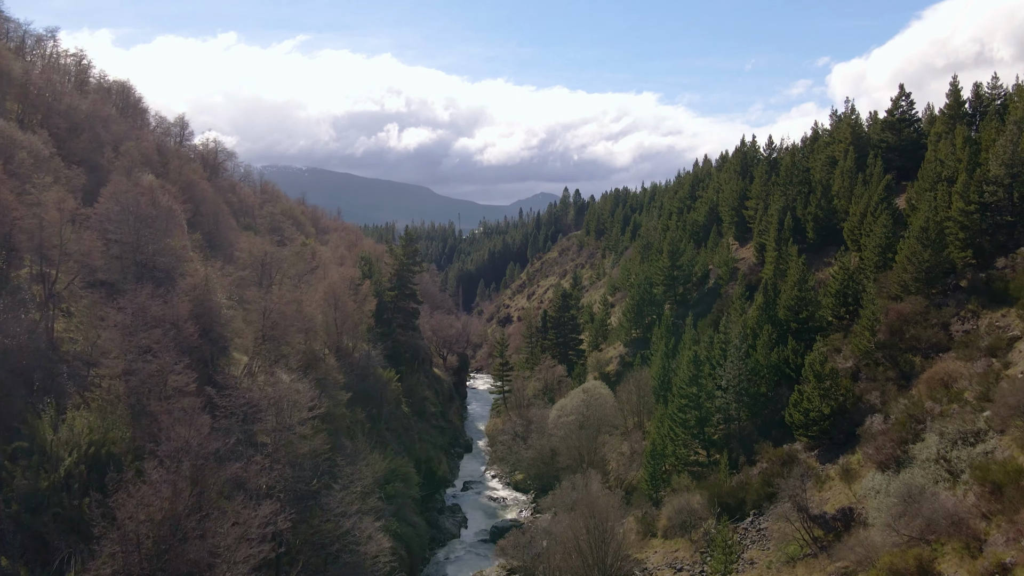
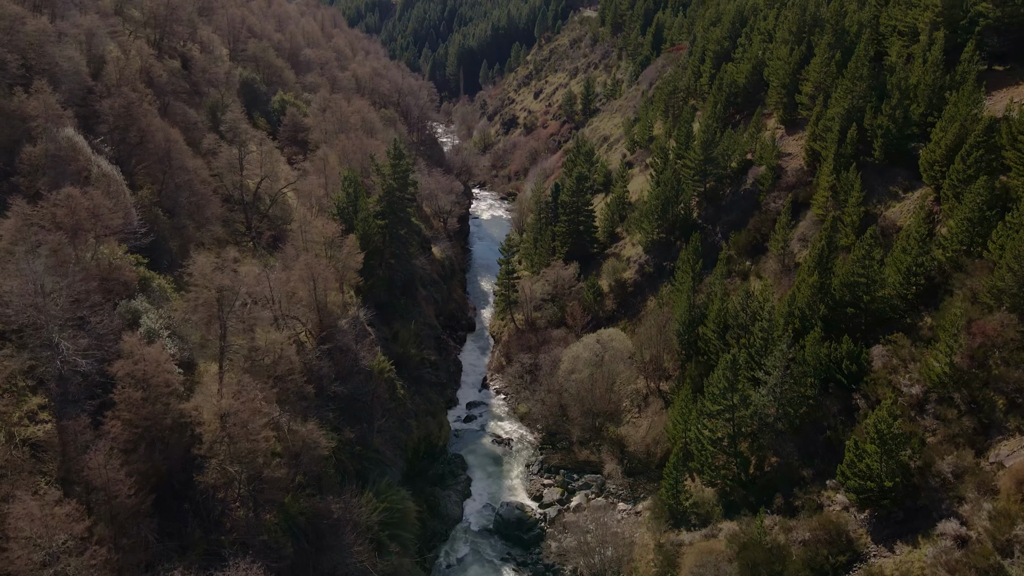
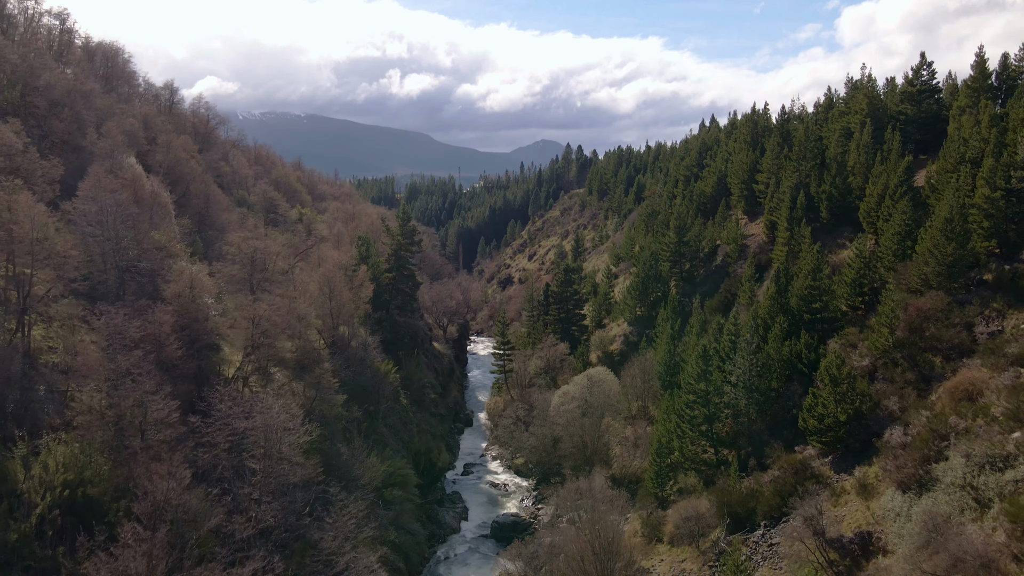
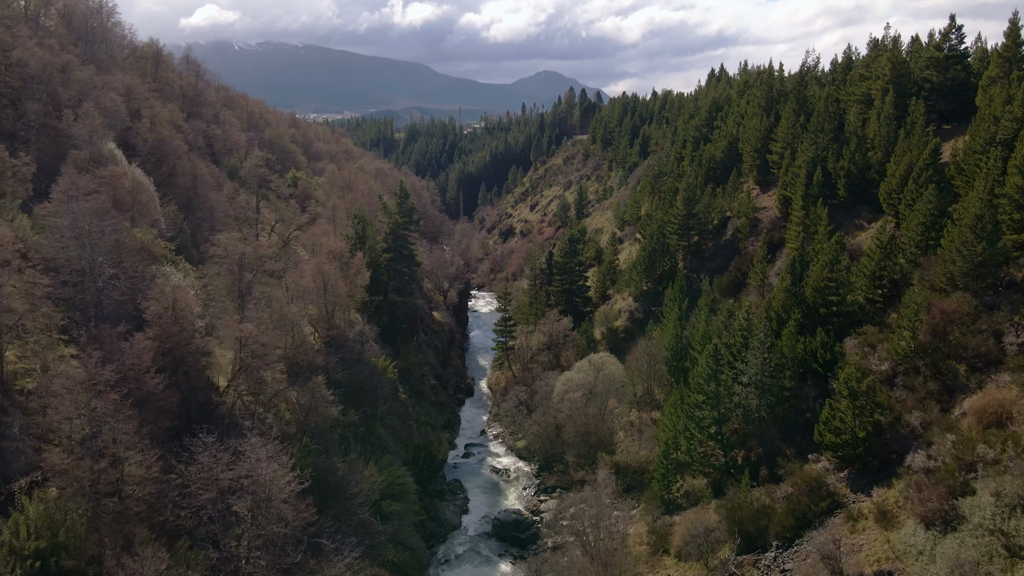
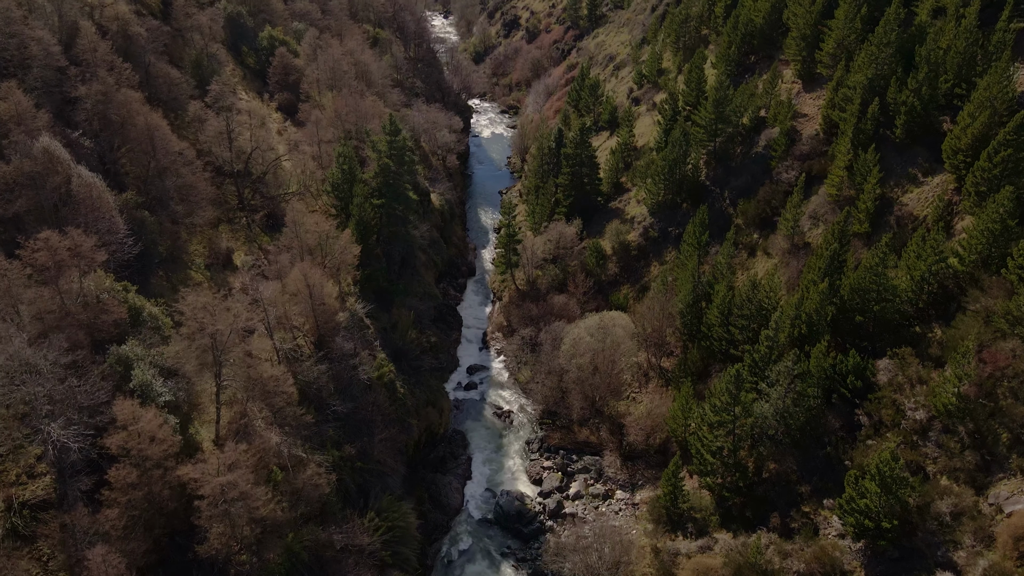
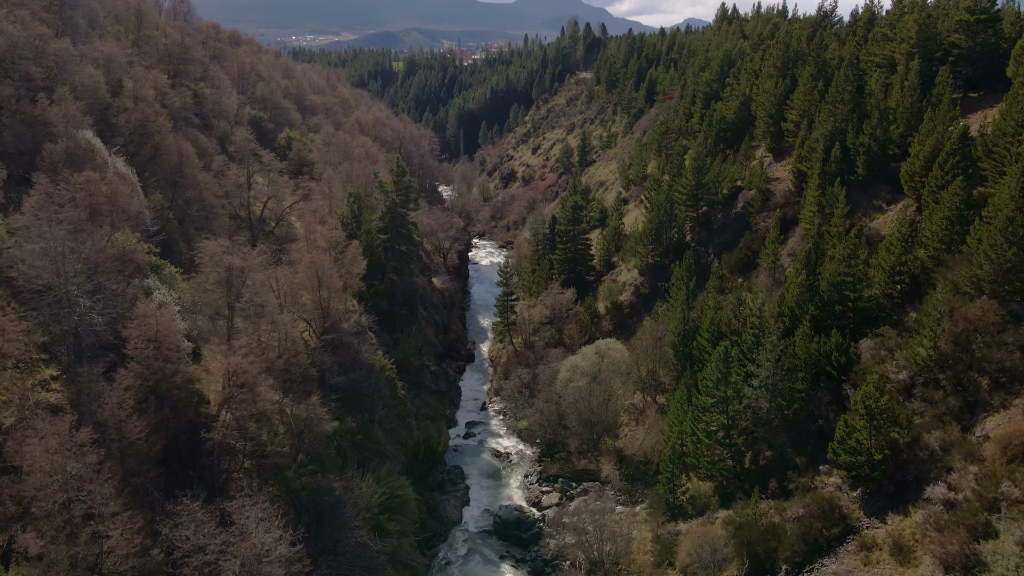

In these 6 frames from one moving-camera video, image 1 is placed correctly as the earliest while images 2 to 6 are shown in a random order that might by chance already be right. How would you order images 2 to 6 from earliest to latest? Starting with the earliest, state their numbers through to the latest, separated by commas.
3, 4, 6, 2, 5
